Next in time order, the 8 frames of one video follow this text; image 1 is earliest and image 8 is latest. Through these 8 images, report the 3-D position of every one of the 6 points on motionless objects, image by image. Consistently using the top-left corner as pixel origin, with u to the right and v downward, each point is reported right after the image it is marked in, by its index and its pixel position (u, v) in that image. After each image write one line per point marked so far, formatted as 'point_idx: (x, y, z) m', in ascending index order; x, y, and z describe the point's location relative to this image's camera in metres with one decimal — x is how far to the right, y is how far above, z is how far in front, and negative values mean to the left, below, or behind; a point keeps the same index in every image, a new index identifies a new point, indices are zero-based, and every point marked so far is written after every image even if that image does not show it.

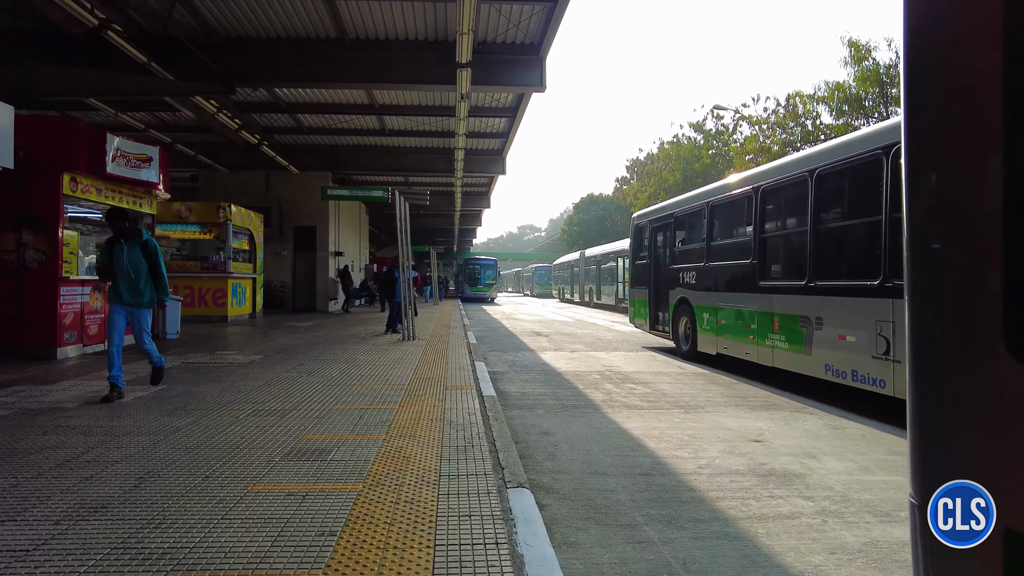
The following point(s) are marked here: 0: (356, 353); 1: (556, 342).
0: (-2.5, -1.0, +10.3) m
1: (+1.0, -1.3, +15.8) m
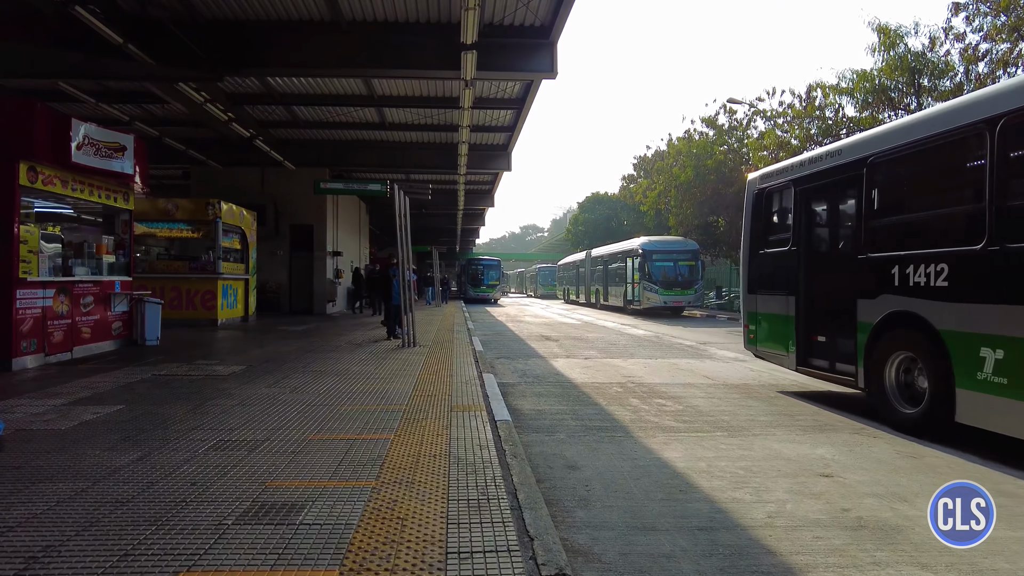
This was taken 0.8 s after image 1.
0: (-2.3, -1.1, +9.3) m
1: (+1.2, -1.3, +14.7) m
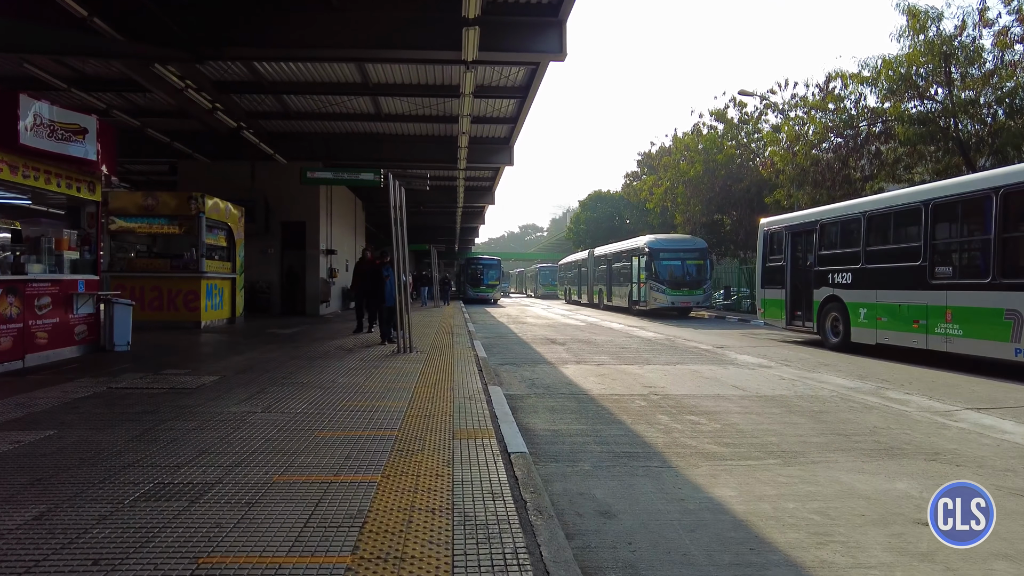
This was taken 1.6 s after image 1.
0: (-2.2, -1.1, +8.3) m
1: (+1.3, -1.3, +13.7) m
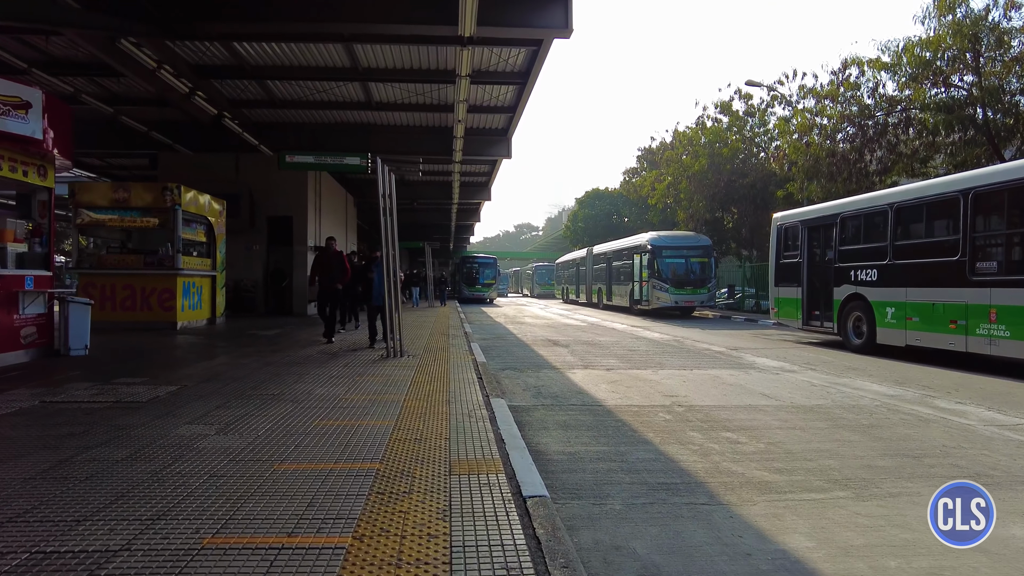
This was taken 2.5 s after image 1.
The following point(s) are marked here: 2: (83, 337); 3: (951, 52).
0: (-2.2, -1.0, +7.2) m
1: (+1.3, -1.3, +12.7) m
2: (-6.1, -0.7, +9.3) m
3: (+10.5, +5.6, +15.5) m
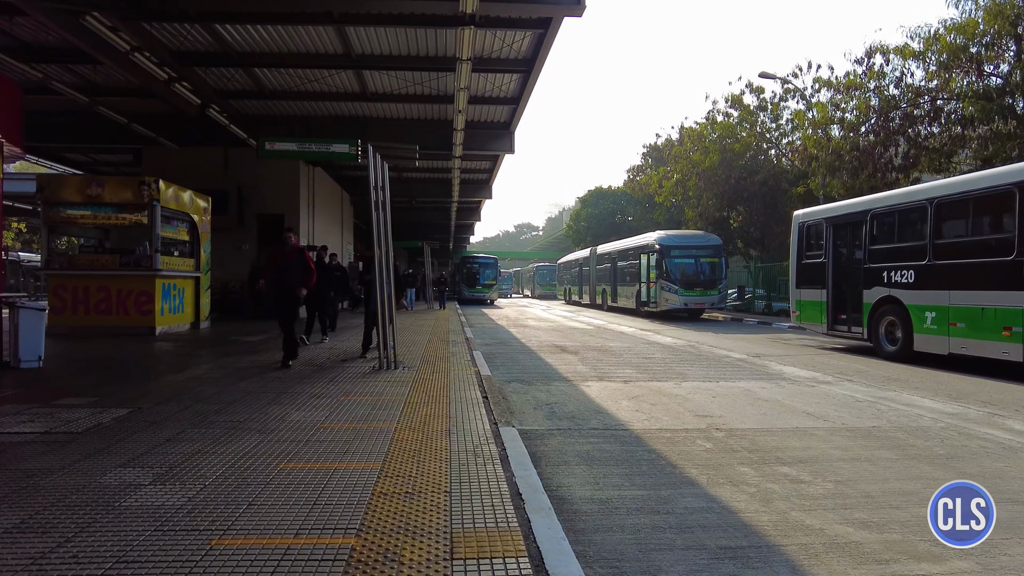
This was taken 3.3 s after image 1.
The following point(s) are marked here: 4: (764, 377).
0: (-2.1, -1.1, +6.2) m
1: (+1.4, -1.3, +11.6) m
2: (-6.0, -0.7, +8.2) m
3: (+10.6, +5.6, +14.5) m
4: (+4.1, -1.5, +10.7) m
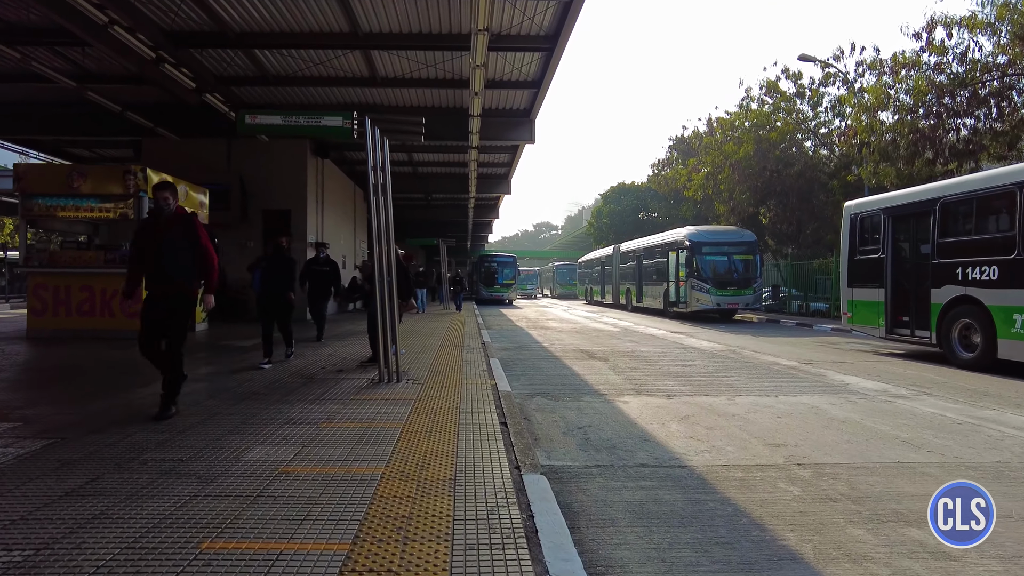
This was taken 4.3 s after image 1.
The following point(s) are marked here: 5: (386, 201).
0: (-1.9, -1.1, +4.9) m
1: (+1.8, -1.3, +10.2) m
2: (-5.8, -0.7, +7.1) m
3: (+11.0, +5.6, +12.9) m
4: (+4.5, -1.4, +9.2) m
5: (-1.5, +1.0, +7.6) m
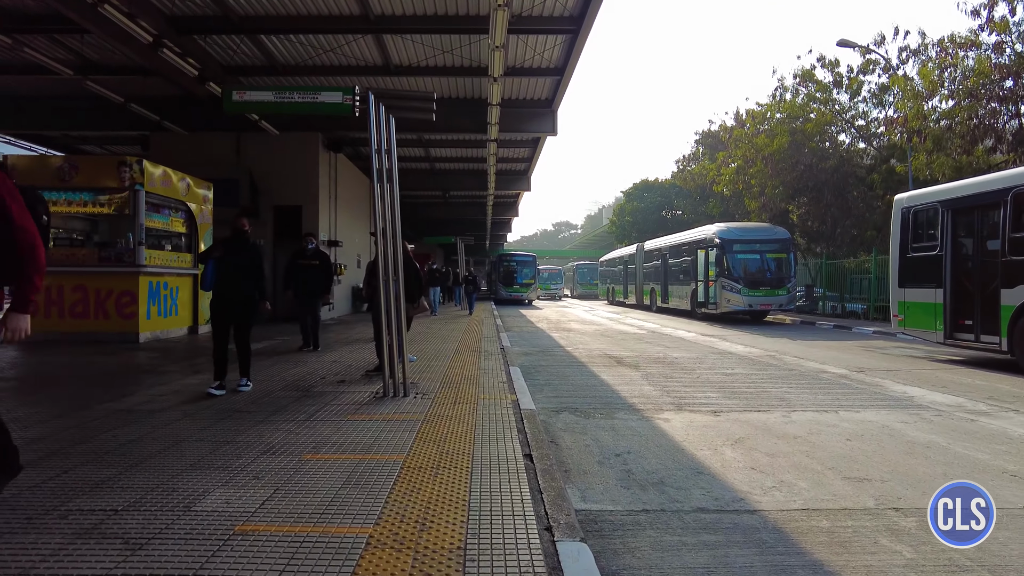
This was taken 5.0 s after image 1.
0: (-1.7, -1.1, +4.0) m
1: (+2.1, -1.3, +9.2) m
2: (-5.5, -0.7, +6.3) m
3: (+11.4, +5.6, +11.6) m
4: (+4.8, -1.4, +8.1) m
5: (-1.2, +1.0, +6.7) m
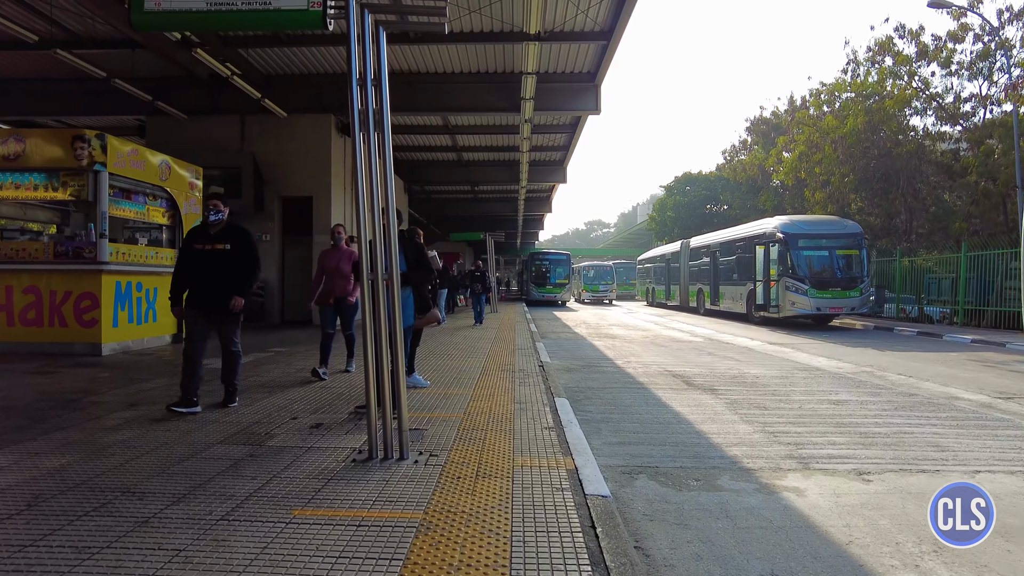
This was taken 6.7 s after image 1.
0: (-1.5, -1.1, +1.8) m
1: (+2.6, -1.3, +6.9) m
2: (-5.2, -0.8, +4.3) m
3: (+12.0, +5.6, +8.8) m
4: (+5.2, -1.5, +5.7) m
5: (-0.9, +1.0, +4.5) m
